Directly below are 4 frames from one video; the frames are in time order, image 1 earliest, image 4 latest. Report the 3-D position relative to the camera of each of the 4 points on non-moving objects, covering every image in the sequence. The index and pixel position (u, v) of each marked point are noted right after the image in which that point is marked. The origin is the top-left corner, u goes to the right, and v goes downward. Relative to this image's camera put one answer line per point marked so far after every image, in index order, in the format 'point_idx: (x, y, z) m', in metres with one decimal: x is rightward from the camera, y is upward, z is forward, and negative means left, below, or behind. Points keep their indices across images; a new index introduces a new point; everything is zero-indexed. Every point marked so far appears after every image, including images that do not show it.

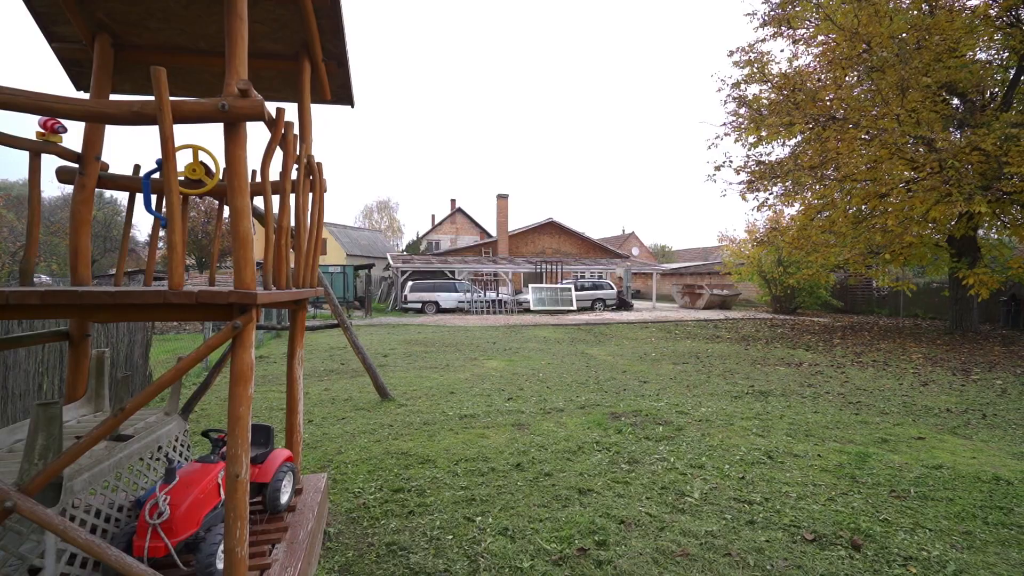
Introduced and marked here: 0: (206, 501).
0: (-1.1, -0.8, +1.8) m
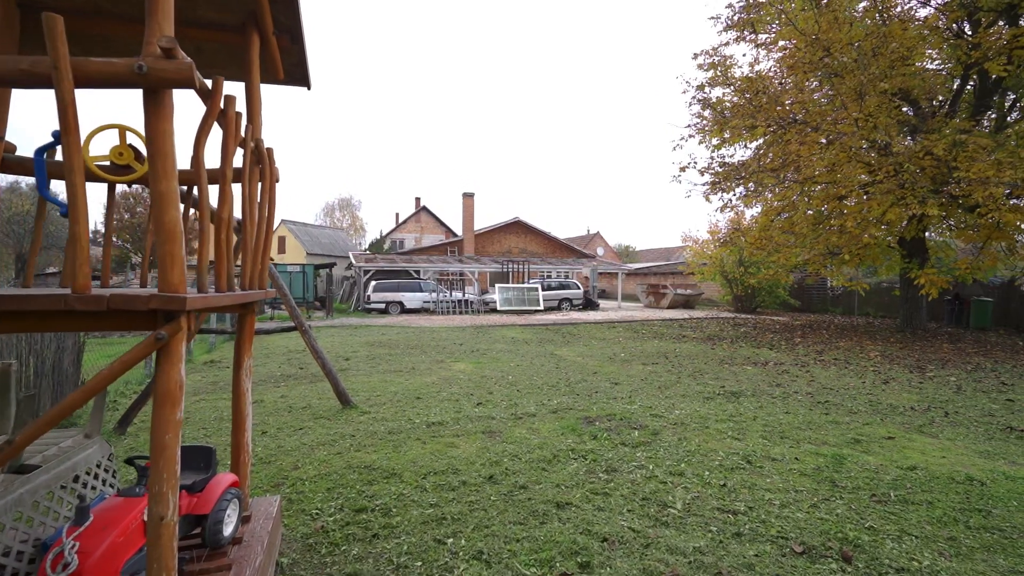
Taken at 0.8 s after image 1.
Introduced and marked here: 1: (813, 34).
0: (-1.2, -0.8, +1.5) m
1: (+6.3, +5.3, +10.5) m
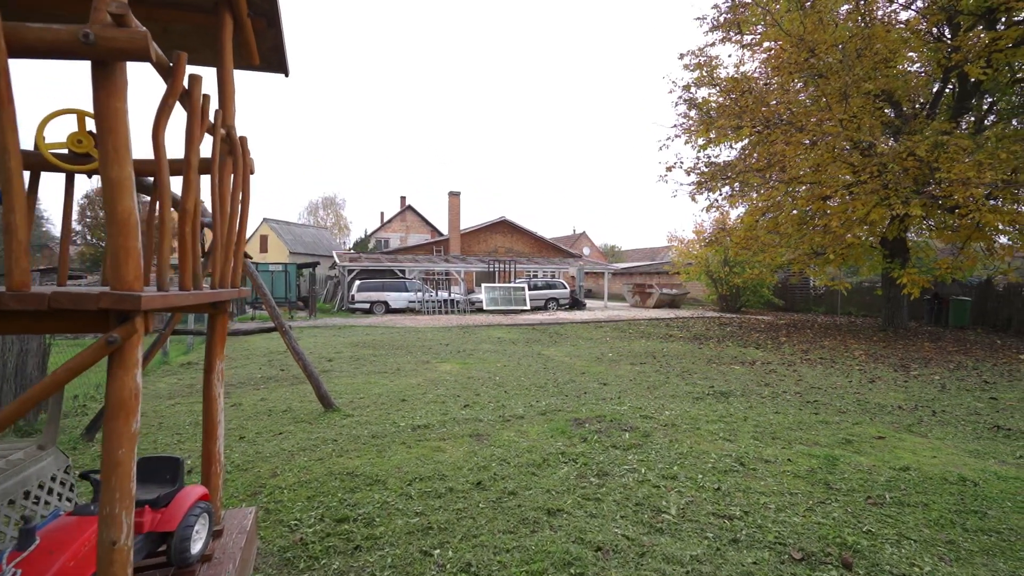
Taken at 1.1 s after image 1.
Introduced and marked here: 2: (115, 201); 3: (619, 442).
0: (-1.2, -0.8, +1.4) m
1: (+6.0, +5.3, +10.5) m
2: (-1.0, +0.2, +1.3) m
3: (+0.9, -1.2, +4.0) m
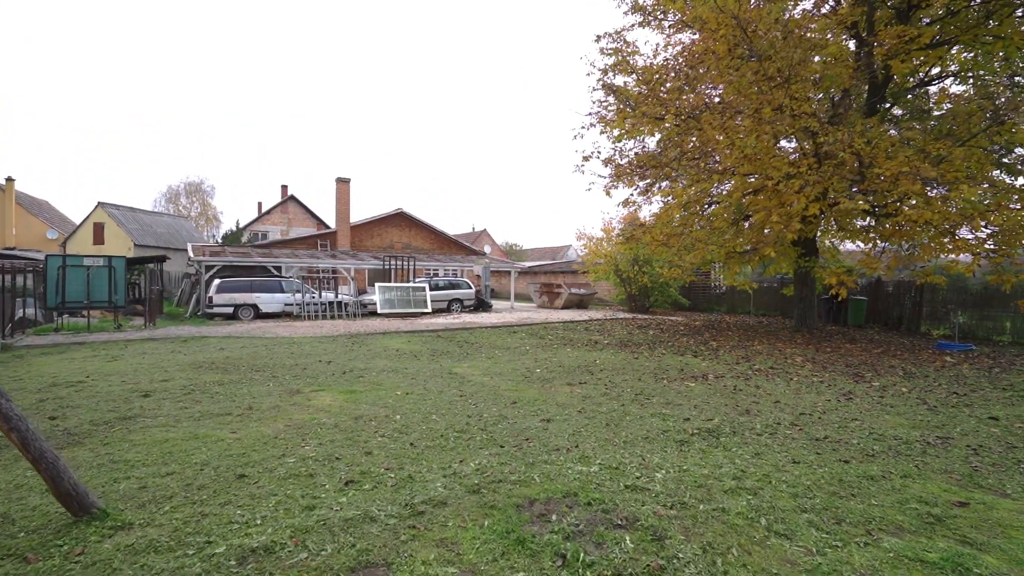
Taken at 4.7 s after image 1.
0: (-1.0, -0.8, -0.7) m
1: (+4.2, +5.3, +9.7) m
2: (-0.7, +0.2, -0.8) m
3: (+0.5, -1.3, +2.3) m
